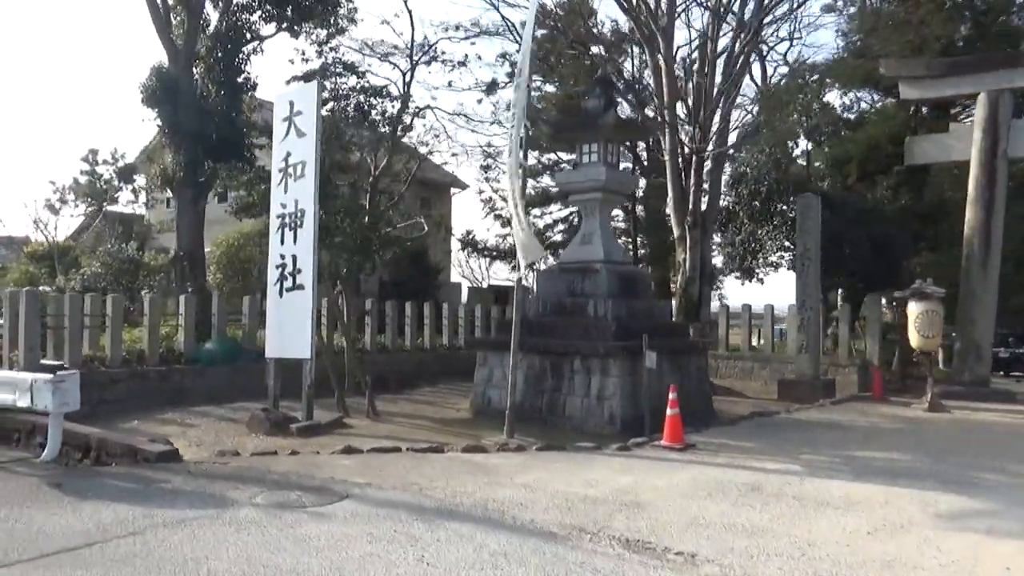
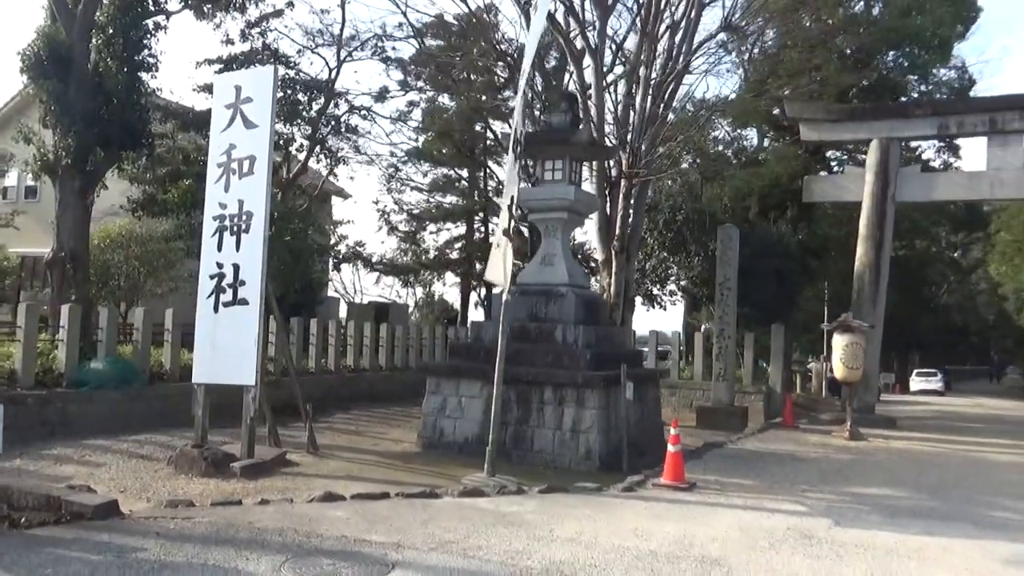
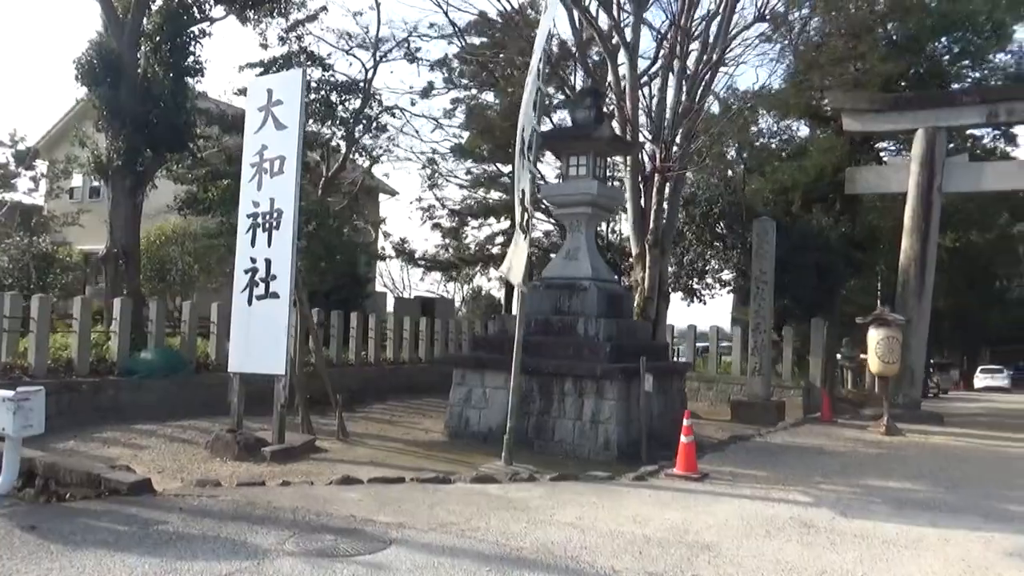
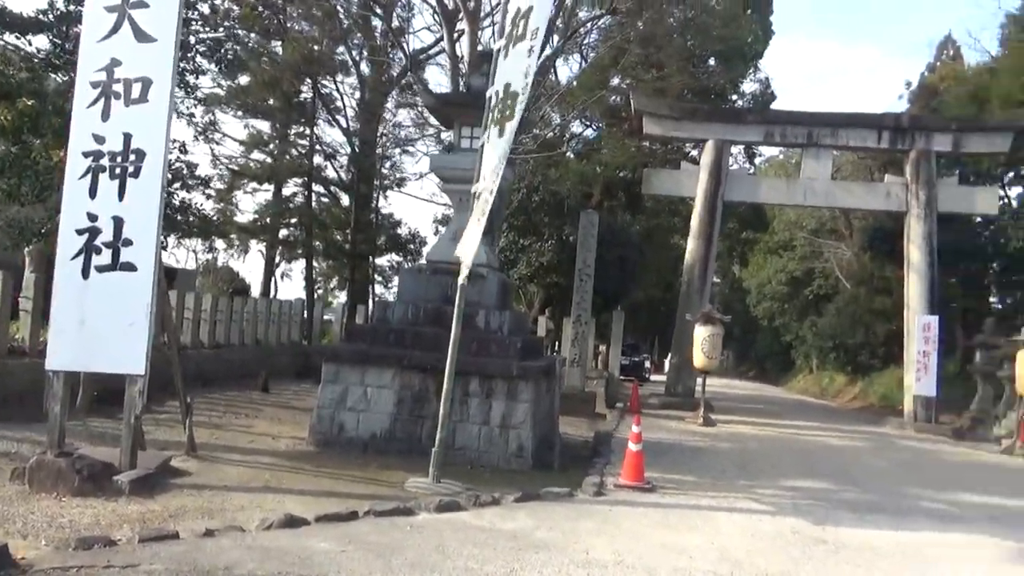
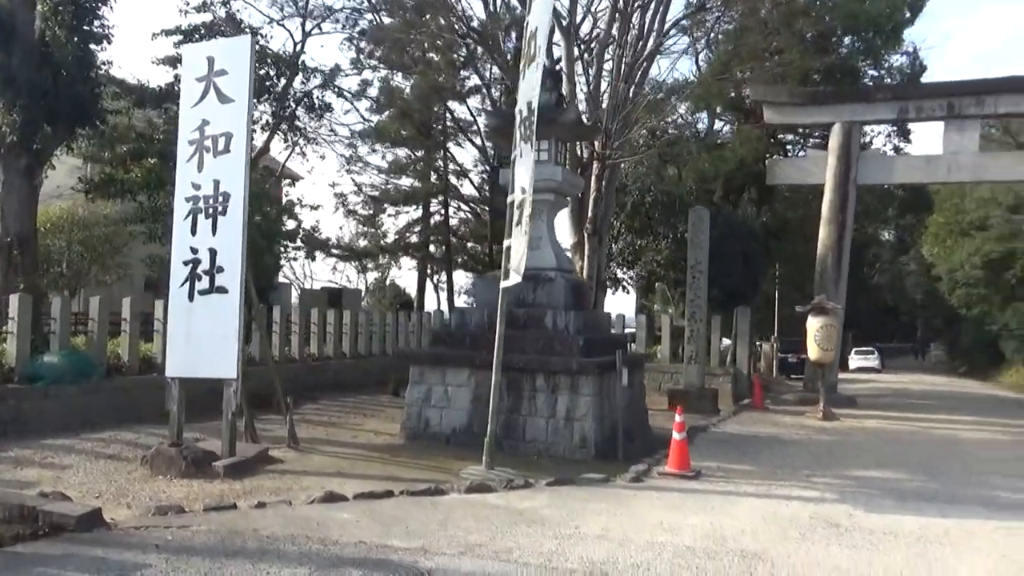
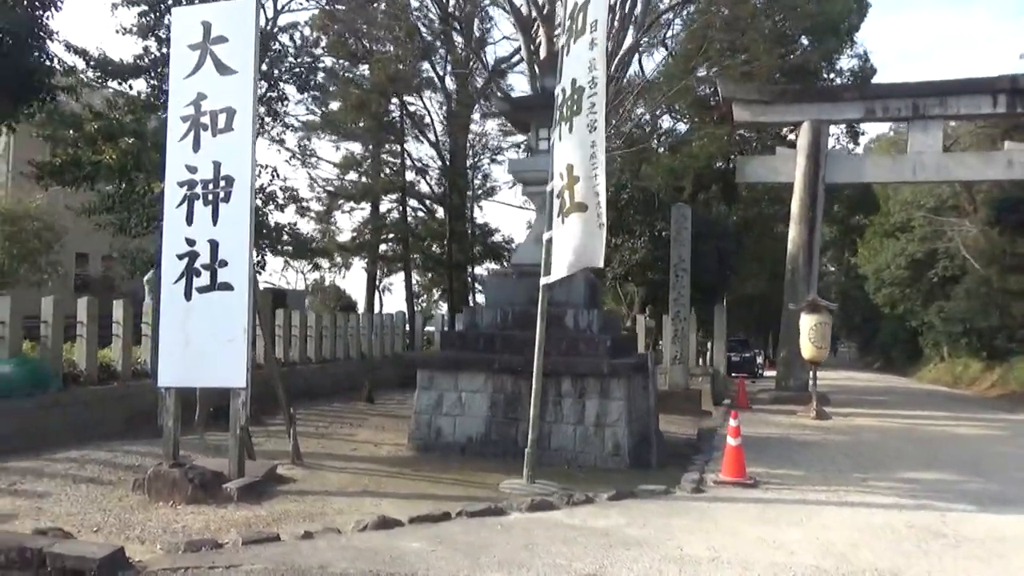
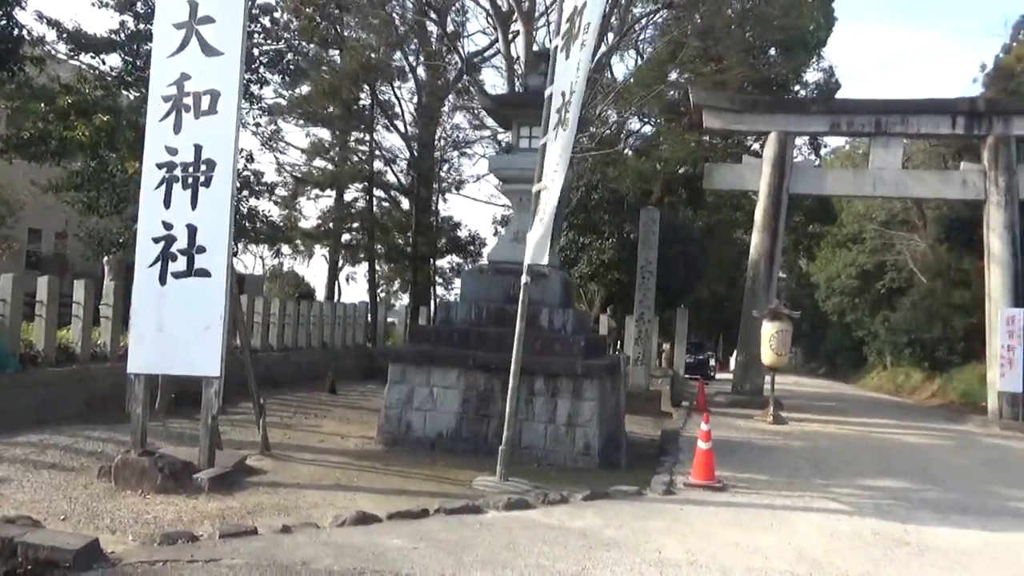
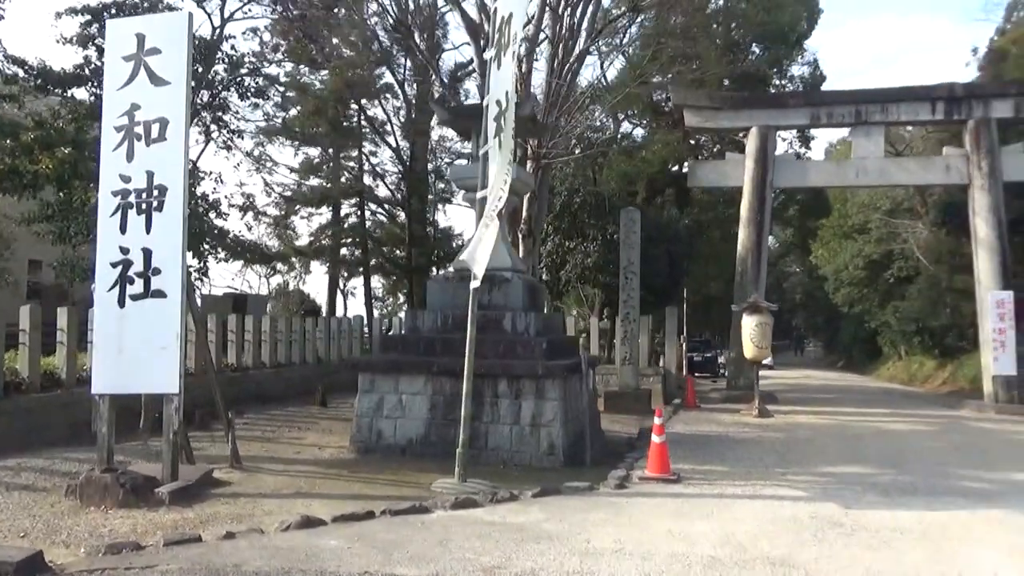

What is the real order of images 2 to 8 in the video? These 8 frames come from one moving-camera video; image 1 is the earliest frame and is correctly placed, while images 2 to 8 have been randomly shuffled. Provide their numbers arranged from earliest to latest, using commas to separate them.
3, 2, 5, 8, 6, 7, 4
